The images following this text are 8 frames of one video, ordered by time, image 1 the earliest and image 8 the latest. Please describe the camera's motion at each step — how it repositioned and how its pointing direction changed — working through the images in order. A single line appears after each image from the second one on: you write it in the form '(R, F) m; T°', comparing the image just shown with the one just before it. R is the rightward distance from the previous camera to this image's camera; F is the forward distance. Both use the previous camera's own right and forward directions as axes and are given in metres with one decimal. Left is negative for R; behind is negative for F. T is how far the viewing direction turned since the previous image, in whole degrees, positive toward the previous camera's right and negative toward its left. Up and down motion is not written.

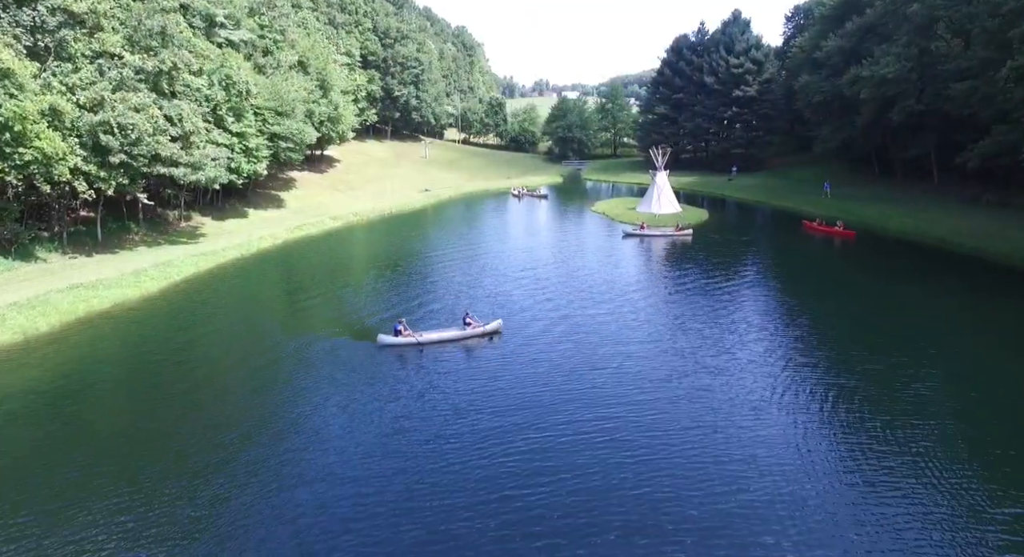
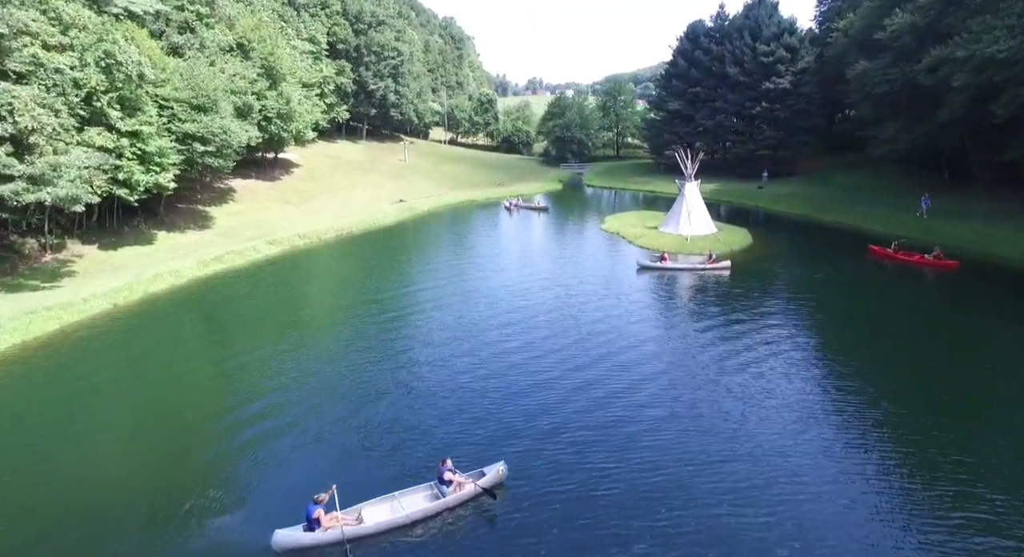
(+0.4, +15.5) m; +1°
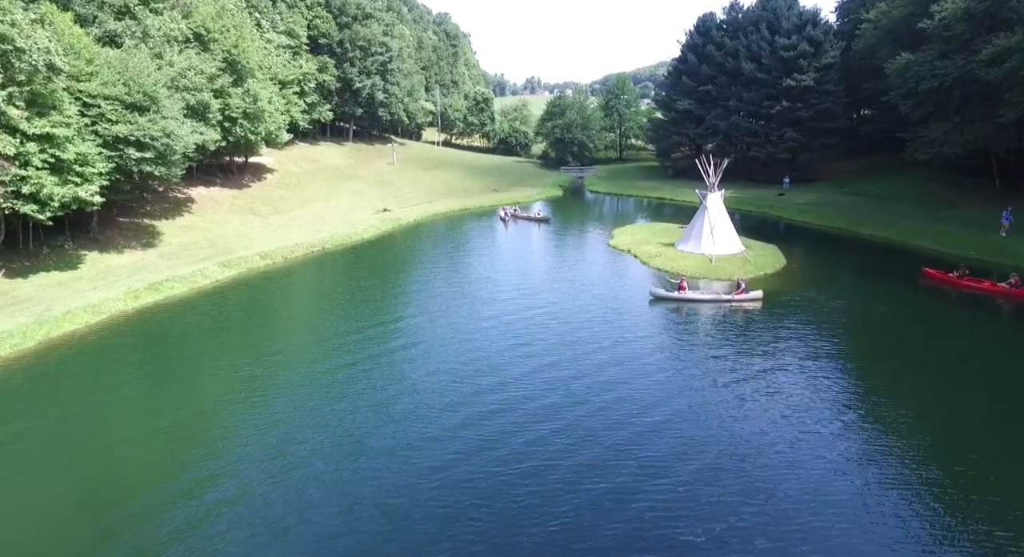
(+0.4, +8.0) m; 0°
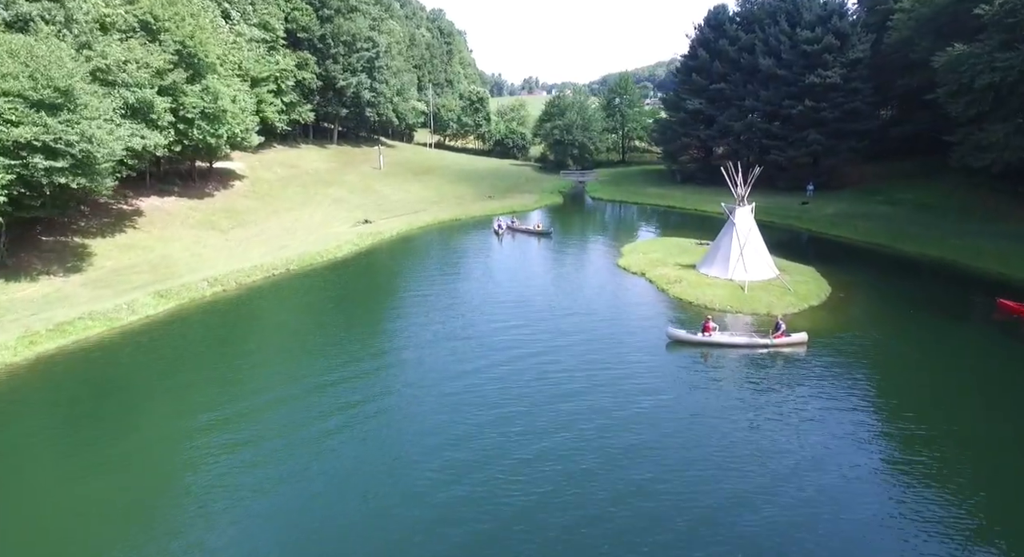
(+0.4, +7.7) m; 0°
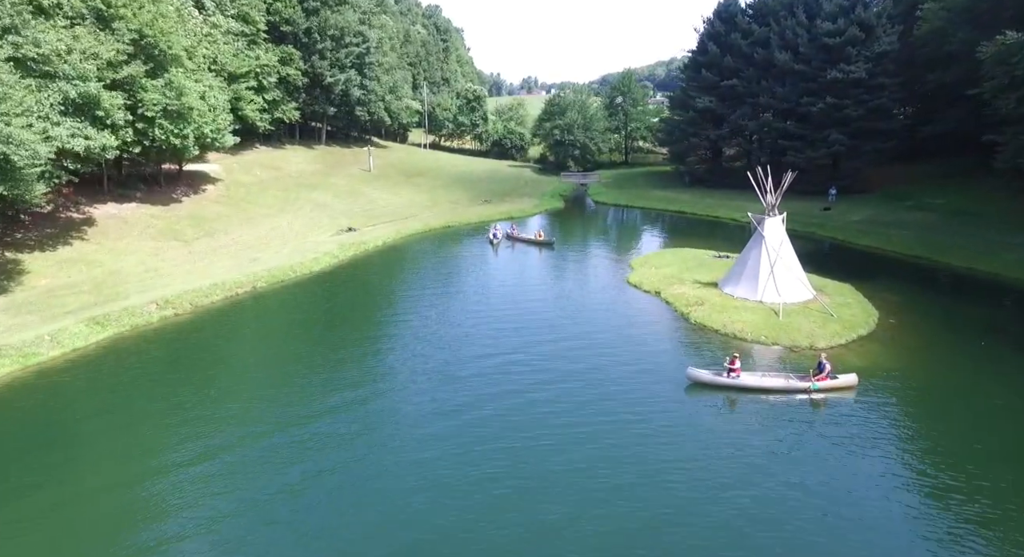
(+0.2, +5.7) m; 0°
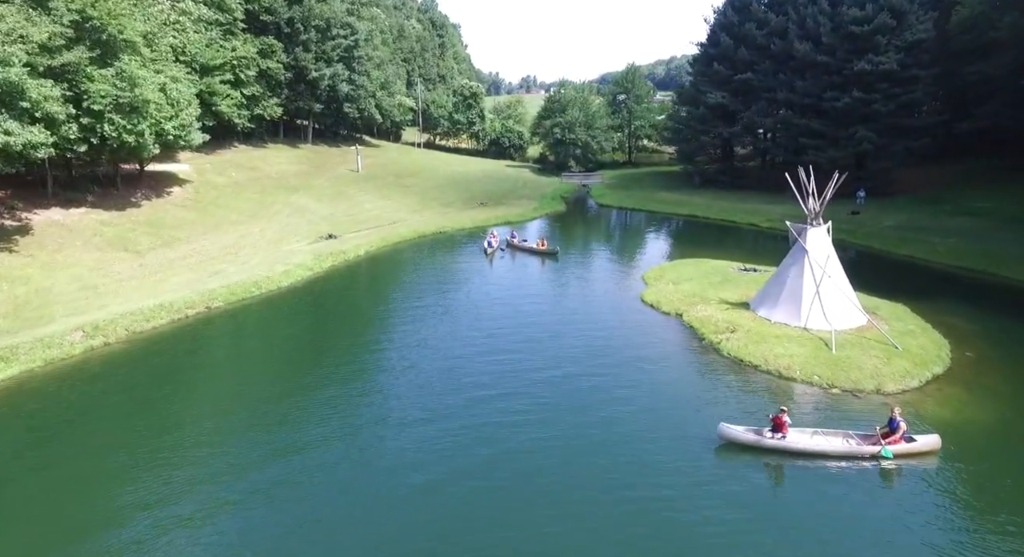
(+0.2, +6.0) m; 0°
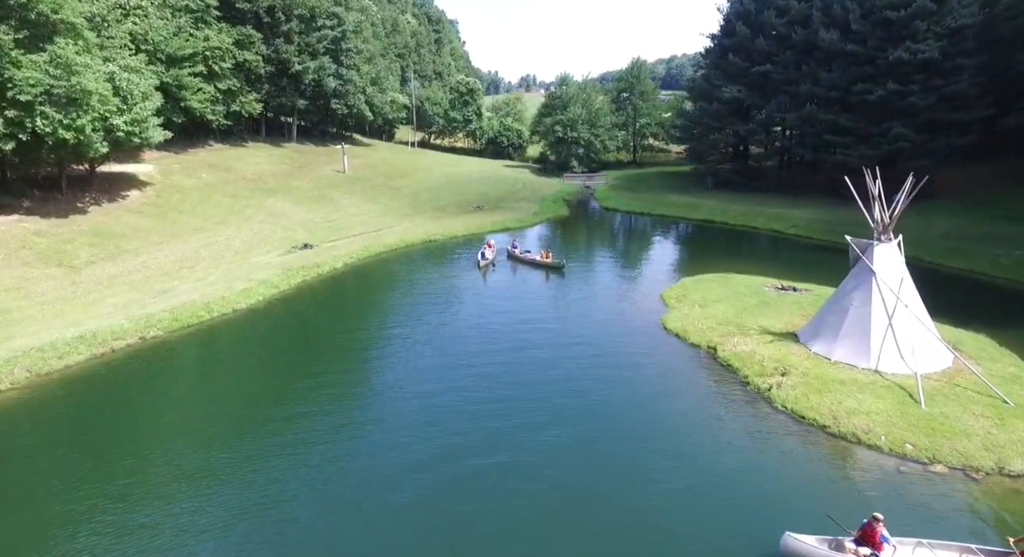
(+0.2, +6.3) m; 0°
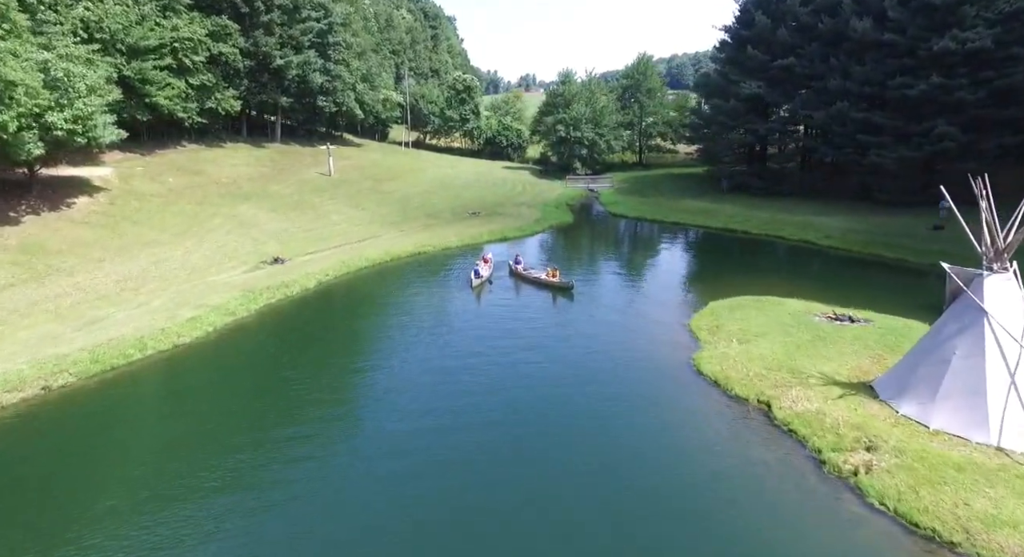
(+0.1, +6.2) m; 0°
